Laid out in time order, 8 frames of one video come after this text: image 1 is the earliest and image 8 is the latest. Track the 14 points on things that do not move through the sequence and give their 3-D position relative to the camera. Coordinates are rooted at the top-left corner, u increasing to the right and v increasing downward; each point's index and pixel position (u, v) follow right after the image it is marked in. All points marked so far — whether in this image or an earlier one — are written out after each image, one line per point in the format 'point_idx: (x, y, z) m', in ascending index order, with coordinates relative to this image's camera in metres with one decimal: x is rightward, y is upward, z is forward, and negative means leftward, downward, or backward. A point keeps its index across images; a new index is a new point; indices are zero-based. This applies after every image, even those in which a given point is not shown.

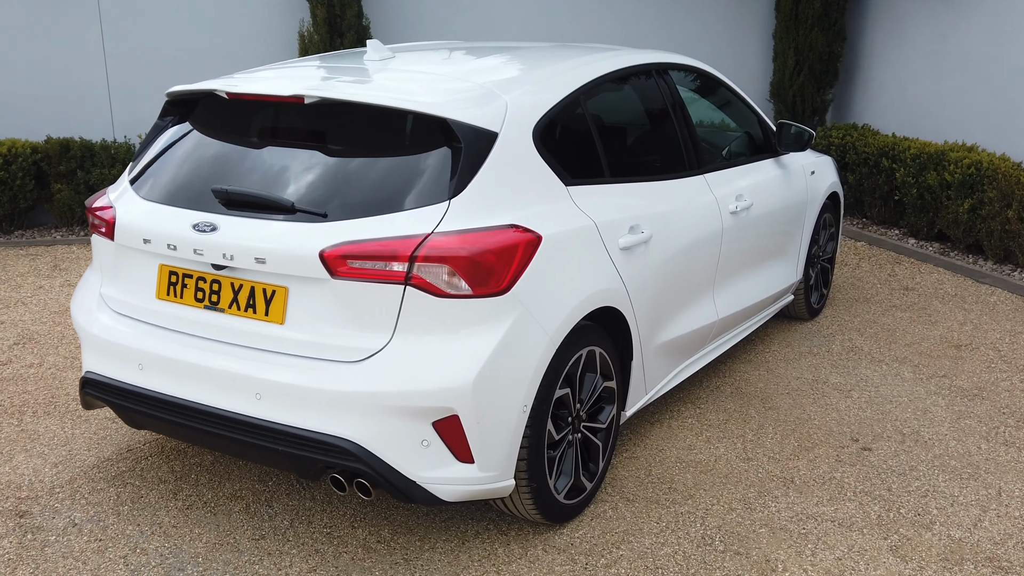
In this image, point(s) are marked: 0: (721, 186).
0: (+0.7, +0.3, +3.5) m
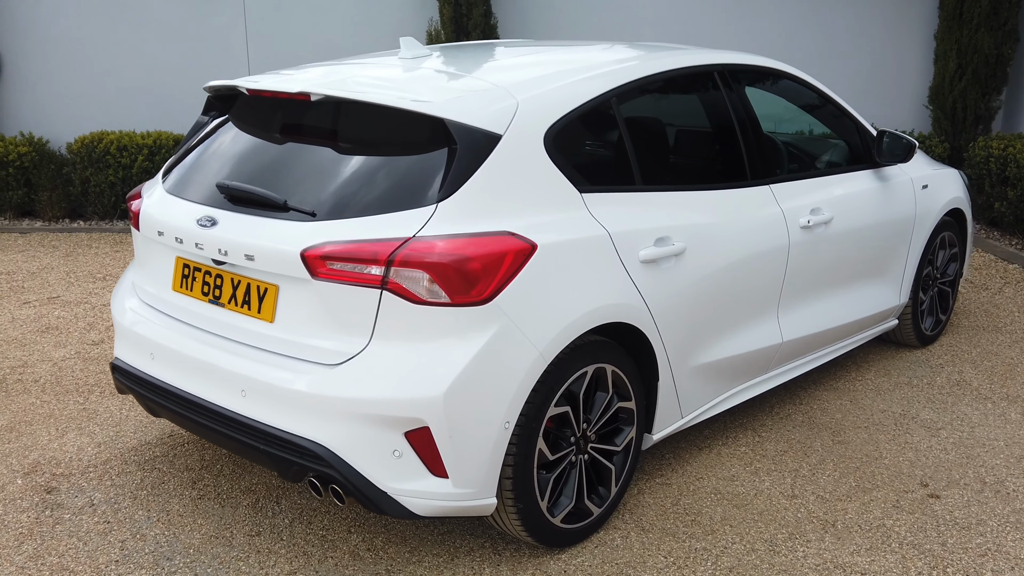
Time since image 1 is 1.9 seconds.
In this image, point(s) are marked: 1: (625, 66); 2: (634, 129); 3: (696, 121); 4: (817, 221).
0: (+0.9, +0.3, +3.2) m
1: (+0.3, +0.6, +2.8) m
2: (+0.3, +0.4, +2.8) m
3: (+0.5, +0.5, +3.0) m
4: (+1.0, +0.2, +3.3) m
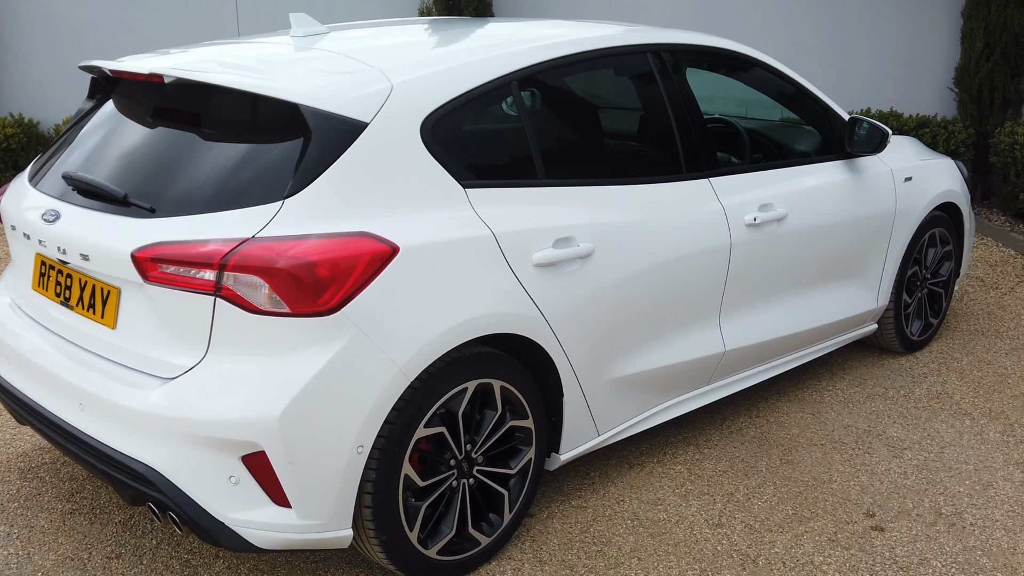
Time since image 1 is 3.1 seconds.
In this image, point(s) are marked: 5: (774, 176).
0: (+0.6, +0.3, +2.9) m
1: (+0.1, +0.6, +2.6) m
2: (+0.1, +0.4, +2.5) m
3: (+0.3, +0.5, +2.7) m
4: (+0.7, +0.2, +3.0) m
5: (+0.8, +0.3, +3.1) m
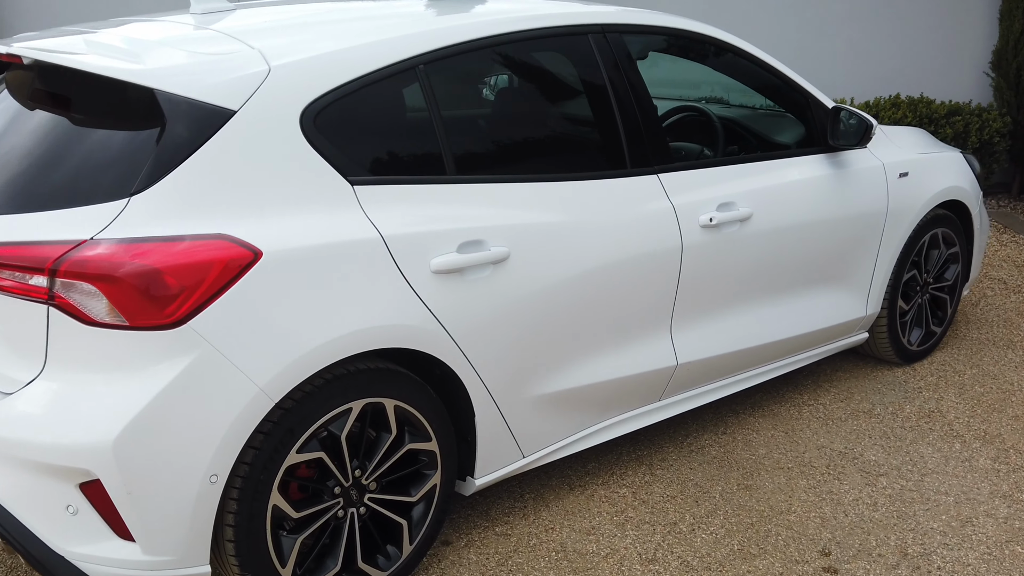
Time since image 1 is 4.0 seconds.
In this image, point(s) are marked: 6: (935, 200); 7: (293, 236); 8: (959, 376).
0: (+0.5, +0.2, +2.6) m
1: (-0.1, +0.6, +2.3) m
2: (-0.1, +0.4, +2.2) m
3: (+0.1, +0.5, +2.4) m
4: (+0.6, +0.2, +2.7) m
5: (+0.6, +0.3, +2.8) m
6: (+1.4, +0.3, +3.4) m
7: (-0.4, +0.1, +1.9) m
8: (+1.5, -0.3, +3.5) m
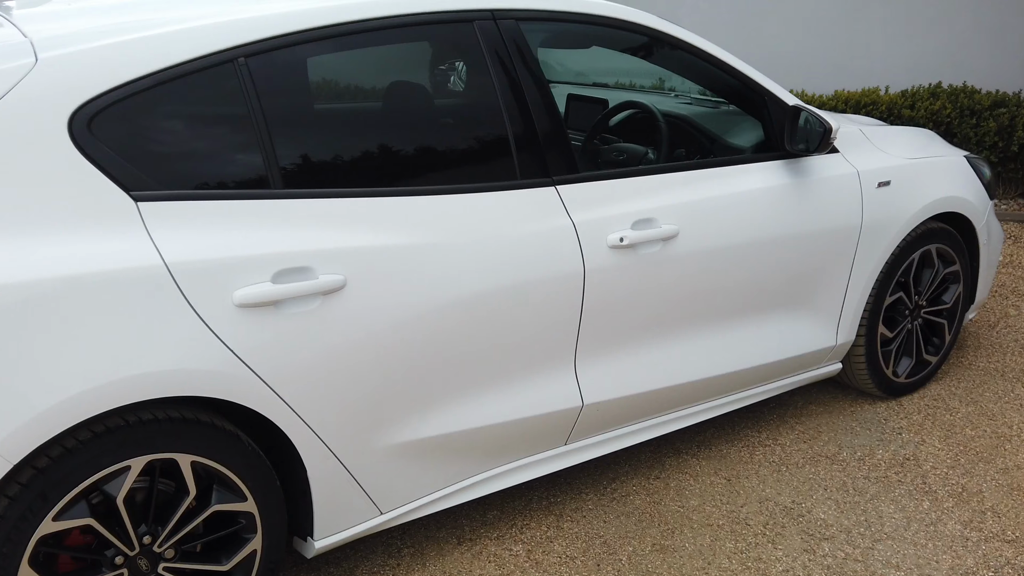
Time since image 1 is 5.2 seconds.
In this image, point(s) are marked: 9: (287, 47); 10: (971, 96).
0: (+0.2, +0.2, +2.3) m
1: (-0.4, +0.5, +2.0) m
2: (-0.4, +0.3, +1.9) m
3: (-0.2, +0.4, +2.1) m
4: (+0.3, +0.1, +2.3) m
5: (+0.4, +0.3, +2.4) m
6: (+1.2, +0.2, +3.0) m
7: (-0.7, 0.0, +1.6) m
8: (+1.3, -0.4, +3.0) m
9: (-0.4, +0.5, +1.9) m
10: (+2.5, +1.1, +5.6) m
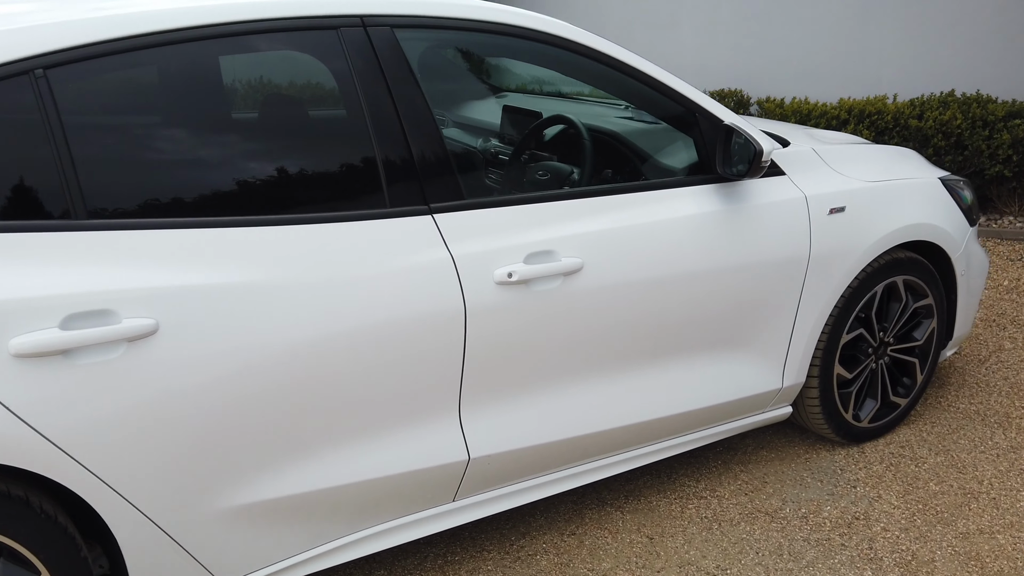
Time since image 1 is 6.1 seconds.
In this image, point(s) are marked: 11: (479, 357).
0: (-0.1, +0.1, +2.0) m
1: (-0.7, +0.5, +1.7) m
2: (-0.7, +0.3, +1.7) m
3: (-0.4, +0.3, +1.8) m
4: (0.0, 0.0, +2.0) m
5: (+0.1, +0.2, +2.1) m
6: (+1.0, +0.1, +2.7) m
7: (-1.0, 0.0, +1.4) m
8: (+1.1, -0.5, +2.7) m
9: (-0.7, +0.4, +1.7) m
10: (+2.4, +0.9, +5.2) m
11: (-0.1, -0.1, +2.0) m
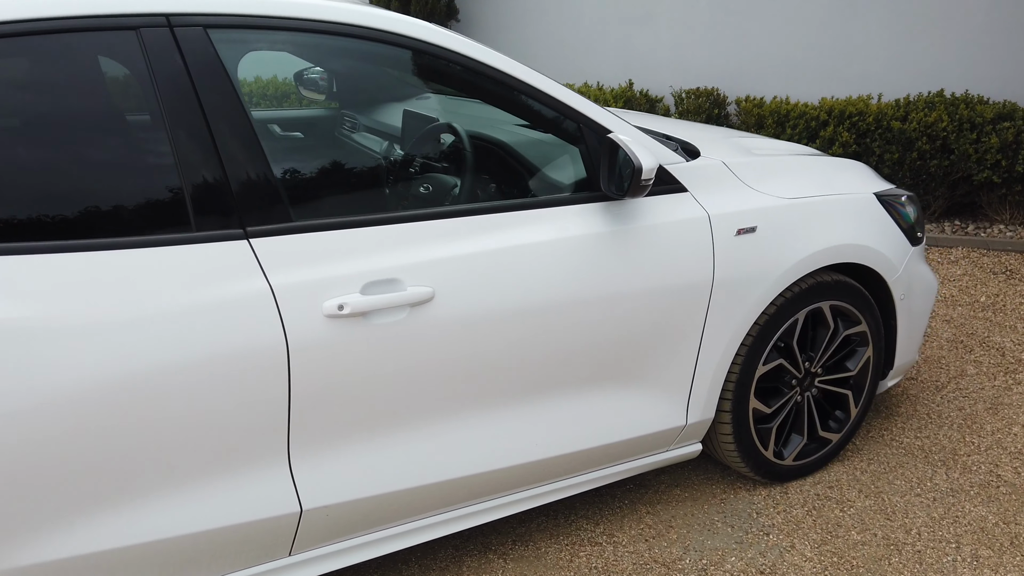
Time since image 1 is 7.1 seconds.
0: (-0.3, 0.0, +1.8) m
1: (-1.0, +0.4, +1.5) m
2: (-1.0, +0.2, +1.5) m
3: (-0.7, +0.3, +1.6) m
4: (-0.2, 0.0, +1.8) m
5: (-0.2, +0.1, +1.9) m
6: (+0.7, +0.1, +2.4) m
7: (-1.3, -0.1, +1.2) m
8: (+0.8, -0.5, +2.5) m
9: (-1.0, +0.3, +1.5) m
10: (+2.2, +0.9, +4.9) m
11: (-0.4, -0.2, +1.8) m
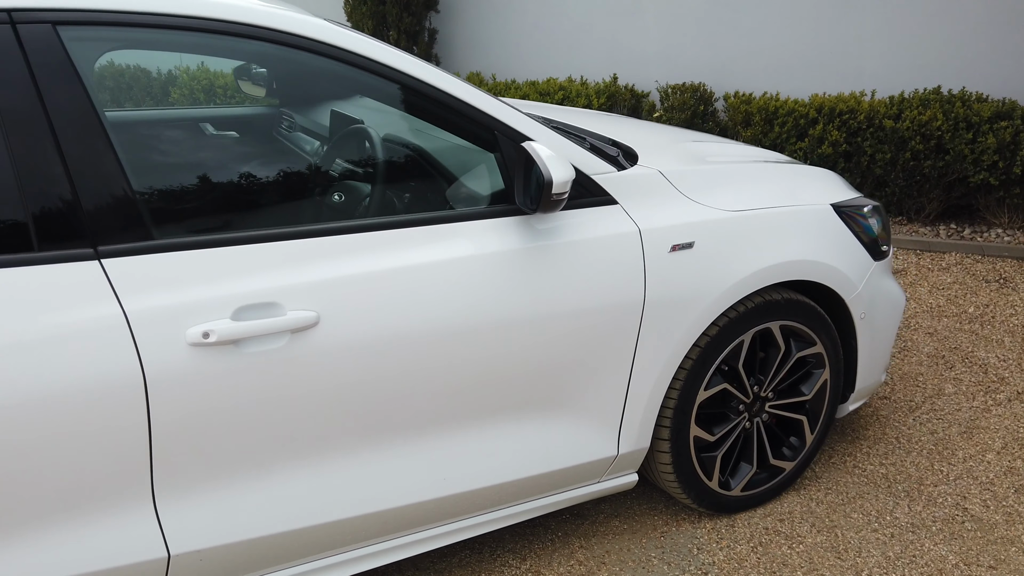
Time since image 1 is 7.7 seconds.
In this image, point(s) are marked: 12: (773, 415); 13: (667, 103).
0: (-0.5, 0.0, +1.6) m
1: (-1.1, +0.4, +1.4) m
2: (-1.2, +0.2, +1.3) m
3: (-0.9, +0.2, +1.5) m
4: (-0.4, -0.1, +1.6) m
5: (-0.3, +0.1, +1.7) m
6: (+0.5, 0.0, +2.2) m
7: (-1.5, -0.1, +1.1) m
8: (+0.6, -0.6, +2.3) m
9: (-1.1, +0.3, +1.3) m
10: (+2.1, +0.8, +4.7) m
11: (-0.5, -0.2, +1.6) m
12: (+0.6, -0.3, +2.4) m
13: (+0.9, +1.1, +6.1) m
